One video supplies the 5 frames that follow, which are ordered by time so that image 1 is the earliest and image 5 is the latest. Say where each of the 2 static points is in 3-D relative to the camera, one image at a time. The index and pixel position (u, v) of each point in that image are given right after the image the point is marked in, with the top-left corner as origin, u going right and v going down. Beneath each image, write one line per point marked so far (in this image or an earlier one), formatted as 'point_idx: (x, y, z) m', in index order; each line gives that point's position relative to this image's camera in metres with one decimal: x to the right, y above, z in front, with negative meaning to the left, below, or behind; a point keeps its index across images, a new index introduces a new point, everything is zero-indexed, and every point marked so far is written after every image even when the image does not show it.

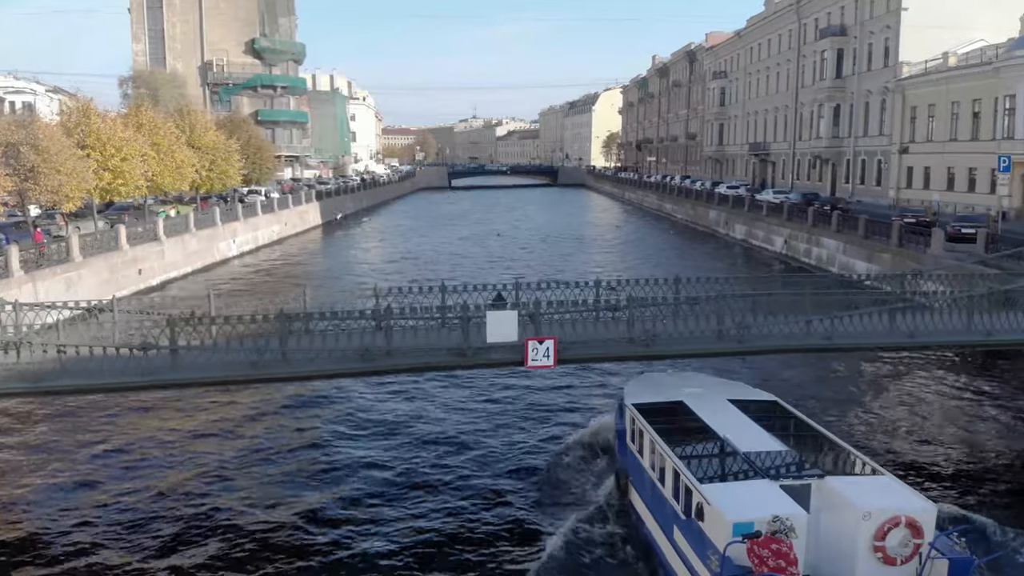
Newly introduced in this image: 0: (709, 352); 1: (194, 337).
0: (+2.5, -0.8, +11.4) m
1: (-3.7, -0.6, +10.4) m
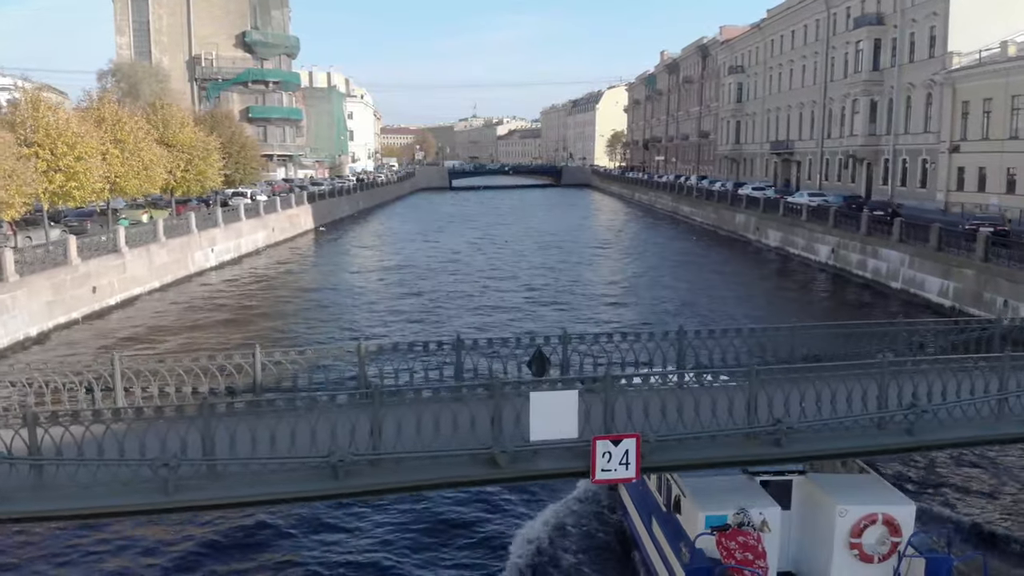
0: (+3.0, -1.4, +7.5) m
1: (-3.3, -1.1, +6.6) m
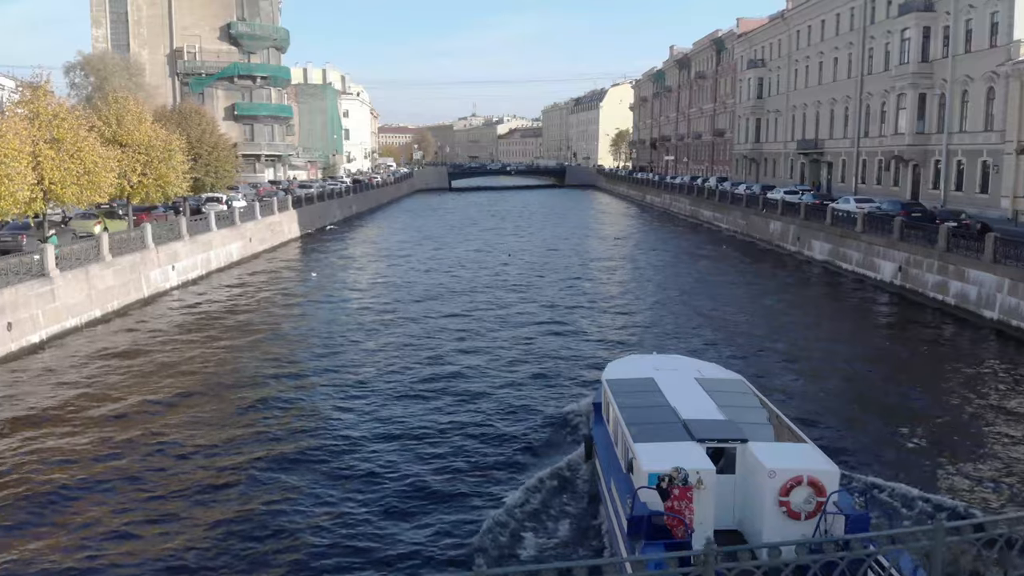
0: (+3.4, -2.1, +3.1) m
1: (-2.9, -1.9, +2.2) m
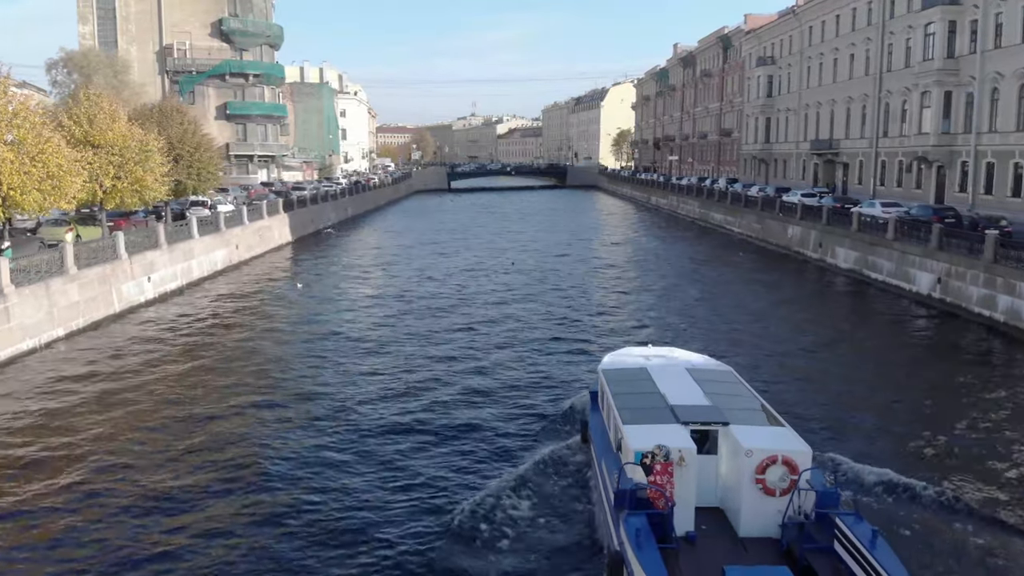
0: (+3.5, -2.5, +1.0) m
1: (-2.7, -2.2, +0.1) m
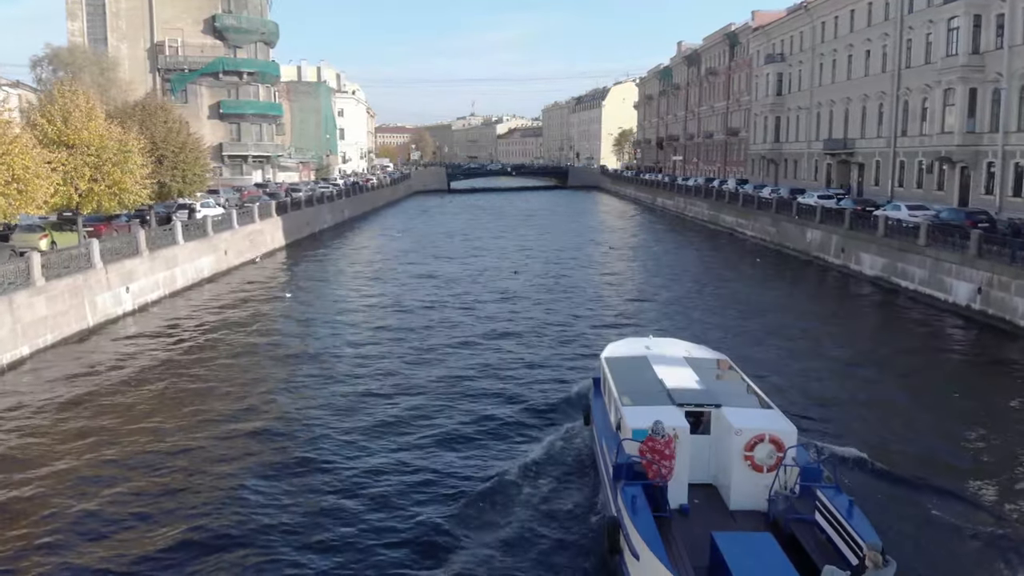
0: (+3.7, -2.8, -0.7) m
1: (-2.5, -2.5, -1.7) m
